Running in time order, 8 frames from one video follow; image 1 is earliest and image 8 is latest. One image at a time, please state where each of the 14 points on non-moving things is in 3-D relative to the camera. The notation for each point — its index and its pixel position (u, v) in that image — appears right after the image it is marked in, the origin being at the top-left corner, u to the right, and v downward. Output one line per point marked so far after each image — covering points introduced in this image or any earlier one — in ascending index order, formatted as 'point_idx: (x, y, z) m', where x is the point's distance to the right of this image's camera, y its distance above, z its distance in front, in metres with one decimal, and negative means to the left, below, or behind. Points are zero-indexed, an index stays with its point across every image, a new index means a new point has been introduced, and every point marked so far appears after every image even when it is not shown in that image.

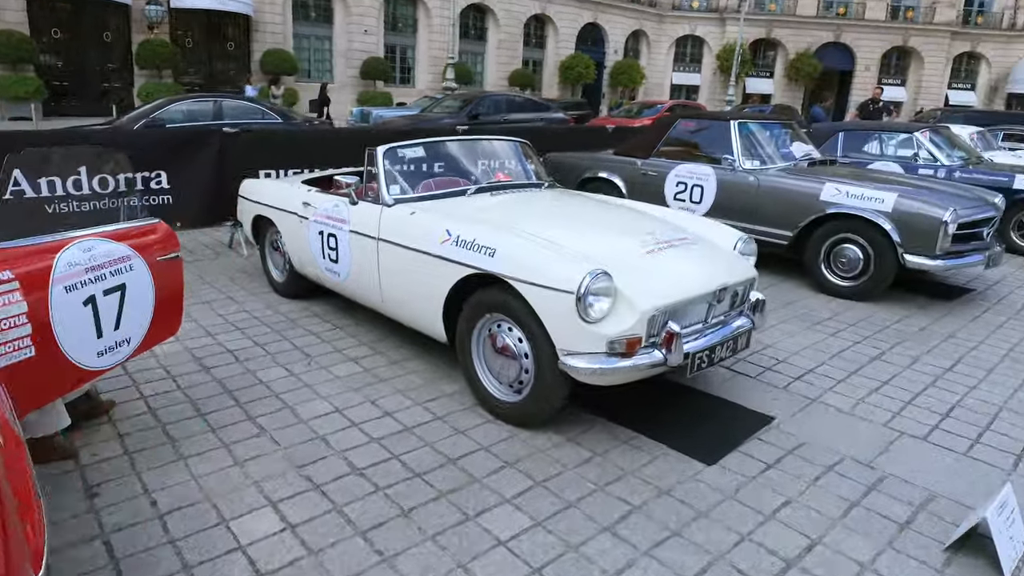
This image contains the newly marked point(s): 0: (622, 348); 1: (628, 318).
0: (+0.5, -0.3, +3.2) m
1: (+0.6, -0.2, +3.2) m
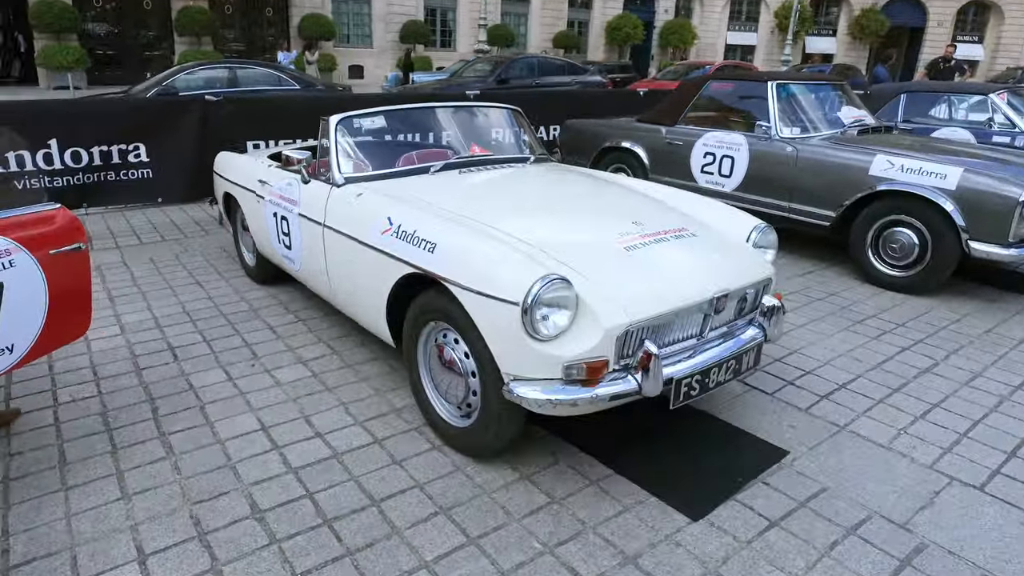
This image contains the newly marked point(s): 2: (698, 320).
0: (+0.3, -0.3, +2.5) m
1: (+0.3, -0.2, +2.5) m
2: (+0.8, -0.1, +2.8) m
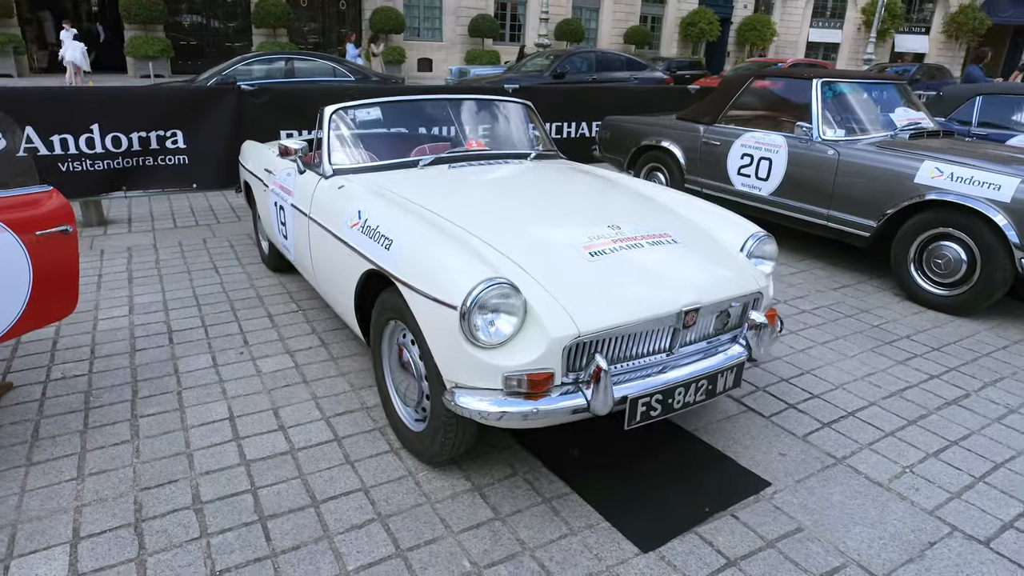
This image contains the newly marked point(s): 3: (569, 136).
0: (0.0, -0.4, +2.4) m
1: (+0.1, -0.2, +2.3) m
2: (+0.6, -0.2, +2.6) m
3: (+0.8, +1.9, +8.3) m
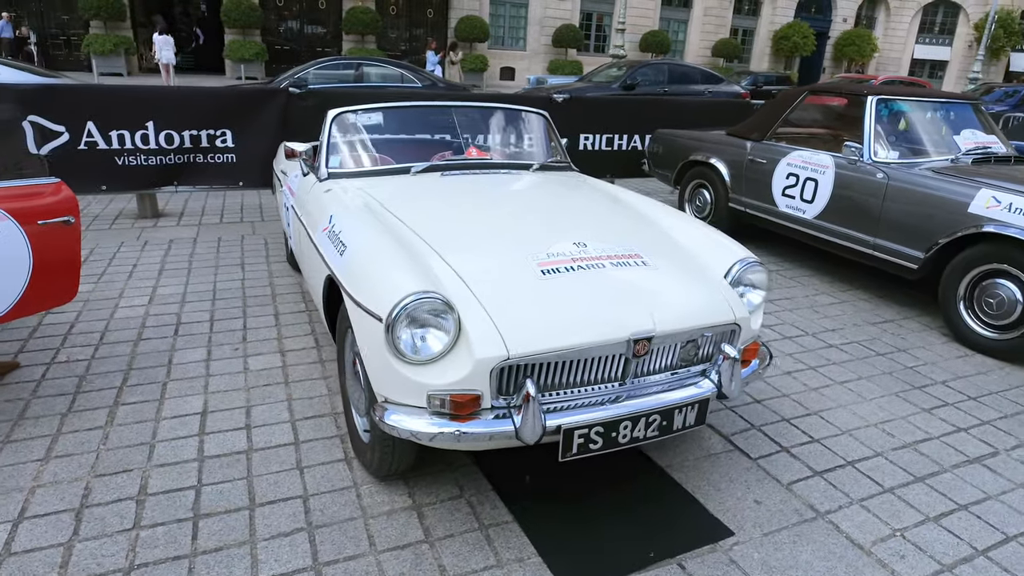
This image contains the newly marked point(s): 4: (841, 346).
0: (-0.2, -0.4, +2.3) m
1: (-0.2, -0.3, +2.2) m
2: (+0.4, -0.3, +2.4) m
3: (+1.3, +1.7, +8.0) m
4: (+2.2, -0.4, +4.4) m
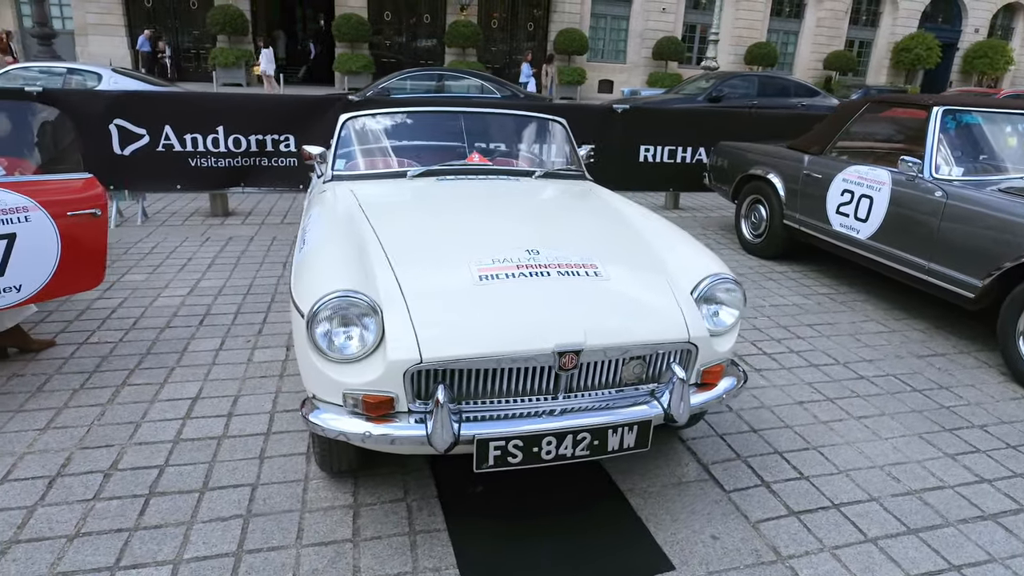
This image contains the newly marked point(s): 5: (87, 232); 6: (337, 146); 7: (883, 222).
0: (-0.5, -0.4, +2.3) m
1: (-0.5, -0.3, +2.2) m
2: (+0.1, -0.3, +2.3) m
3: (+2.0, +1.5, +7.8) m
4: (+2.2, -0.5, +4.0) m
5: (-2.4, +0.3, +3.8) m
6: (-1.1, +0.9, +4.1) m
7: (+2.9, +0.5, +5.0) m
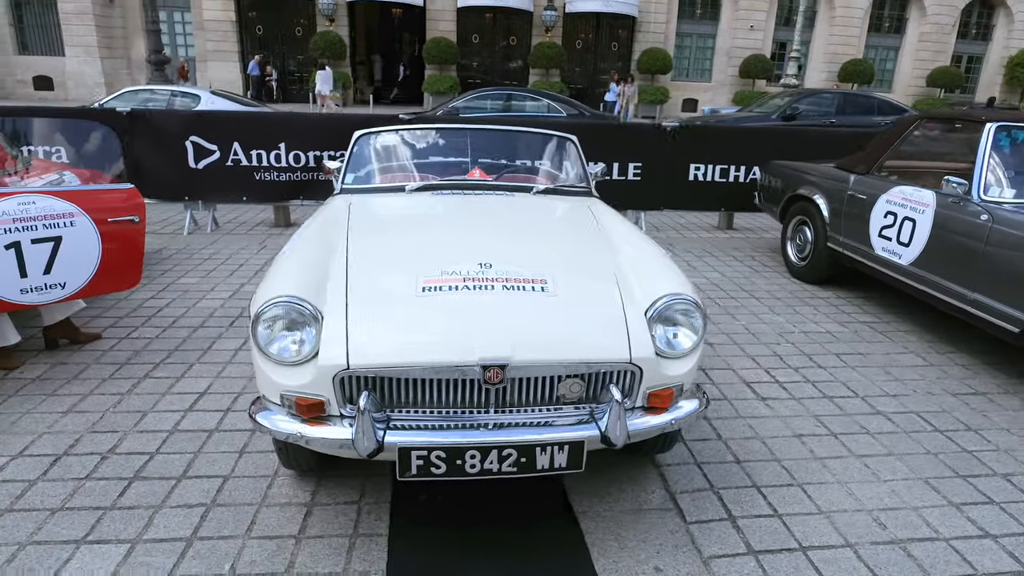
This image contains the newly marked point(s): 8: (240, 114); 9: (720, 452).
0: (-0.8, -0.4, +2.4) m
1: (-0.7, -0.3, +2.3) m
2: (-0.2, -0.4, +2.4) m
3: (+2.5, +1.2, +7.5) m
4: (+2.1, -0.7, +3.7) m
5: (-2.4, +0.3, +4.1) m
6: (-1.1, +0.8, +4.3) m
7: (+3.0, +0.3, +4.7) m
8: (-3.1, +2.0, +7.4) m
9: (+1.0, -0.8, +3.2) m
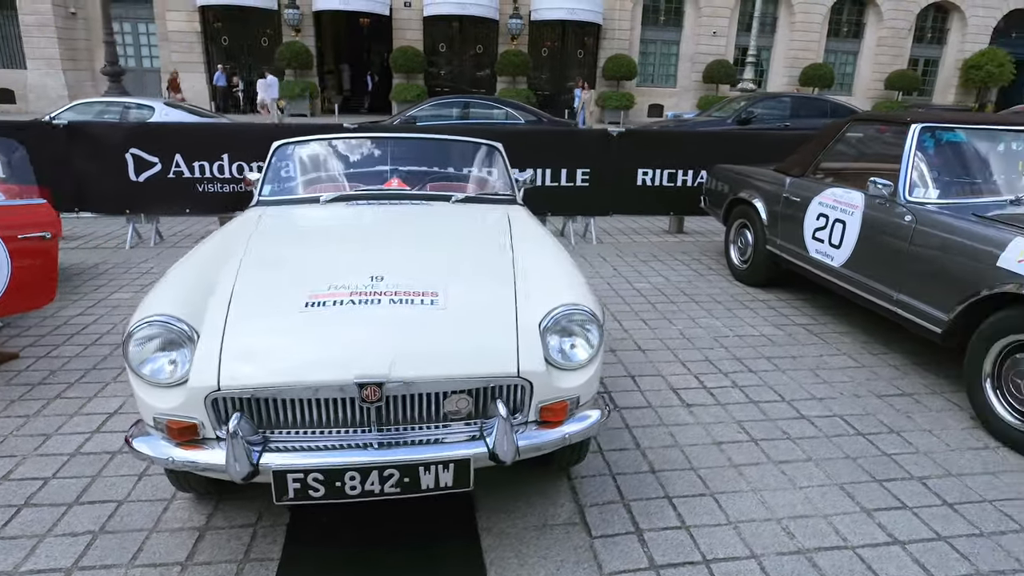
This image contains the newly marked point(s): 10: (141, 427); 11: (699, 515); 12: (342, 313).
0: (-1.2, -0.5, +2.3) m
1: (-1.1, -0.4, +2.2) m
2: (-0.6, -0.4, +2.3) m
3: (+2.0, +1.2, +7.5) m
4: (+1.7, -0.7, +3.7) m
5: (-2.9, +0.2, +4.0) m
6: (-1.5, +0.7, +4.2) m
7: (+2.5, +0.3, +4.7) m
8: (-3.7, +1.8, +7.3) m
9: (+0.6, -0.8, +3.2) m
10: (-1.3, -0.5, +2.4) m
11: (+0.8, -1.0, +2.9) m
12: (-0.6, -0.1, +2.4) m
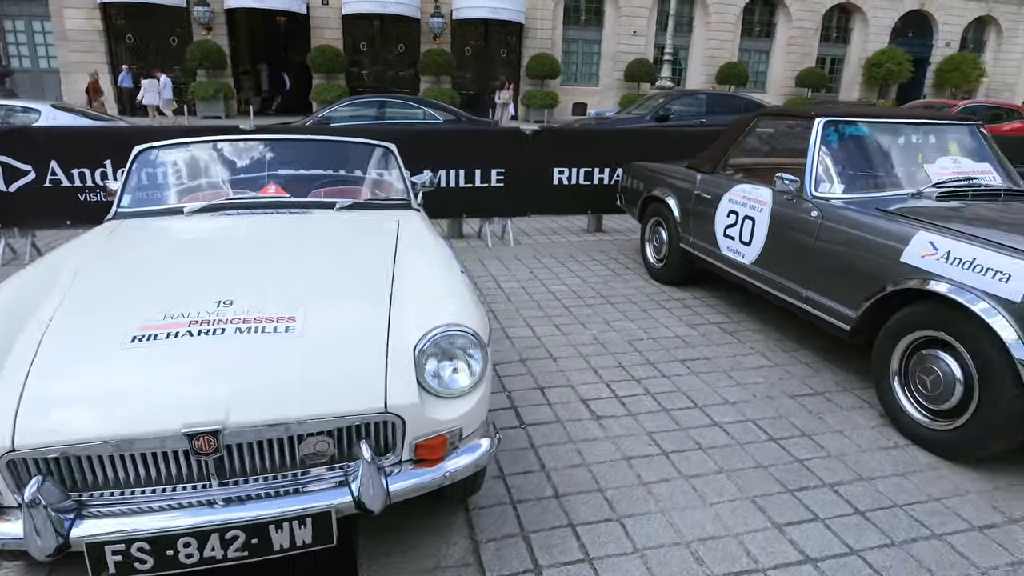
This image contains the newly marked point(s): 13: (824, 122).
0: (-1.6, -0.6, +1.9) m
1: (-1.5, -0.5, +1.8) m
2: (-1.0, -0.5, +1.9) m
3: (+1.0, +1.2, +7.4) m
4: (+1.2, -0.7, +3.5) m
5: (-3.5, 0.0, +3.4) m
6: (-2.1, +0.6, +3.7) m
7: (+1.8, +0.3, +4.6) m
8: (-4.6, +1.6, +6.6) m
9: (+0.1, -0.9, +2.9) m
10: (-1.7, -0.6, +2.0) m
11: (+0.4, -1.0, +2.7) m
12: (-1.0, -0.2, +2.1) m
13: (+2.2, +1.1, +4.6) m
